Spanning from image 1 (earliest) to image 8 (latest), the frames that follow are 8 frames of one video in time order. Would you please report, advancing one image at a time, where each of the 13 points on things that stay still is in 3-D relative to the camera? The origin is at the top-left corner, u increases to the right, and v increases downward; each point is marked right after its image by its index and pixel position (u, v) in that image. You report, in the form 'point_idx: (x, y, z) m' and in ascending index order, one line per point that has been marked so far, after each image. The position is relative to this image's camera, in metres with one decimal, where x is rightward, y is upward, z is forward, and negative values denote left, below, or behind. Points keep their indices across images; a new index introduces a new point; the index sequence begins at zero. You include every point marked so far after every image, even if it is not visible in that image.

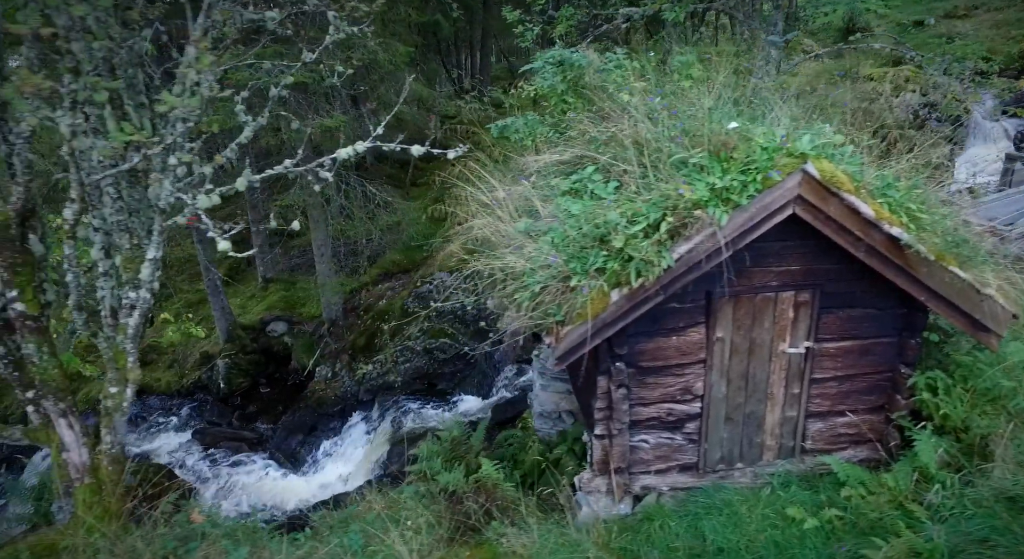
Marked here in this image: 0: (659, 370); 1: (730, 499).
0: (+1.0, -0.6, +4.7) m
1: (+1.5, -1.6, +4.8) m
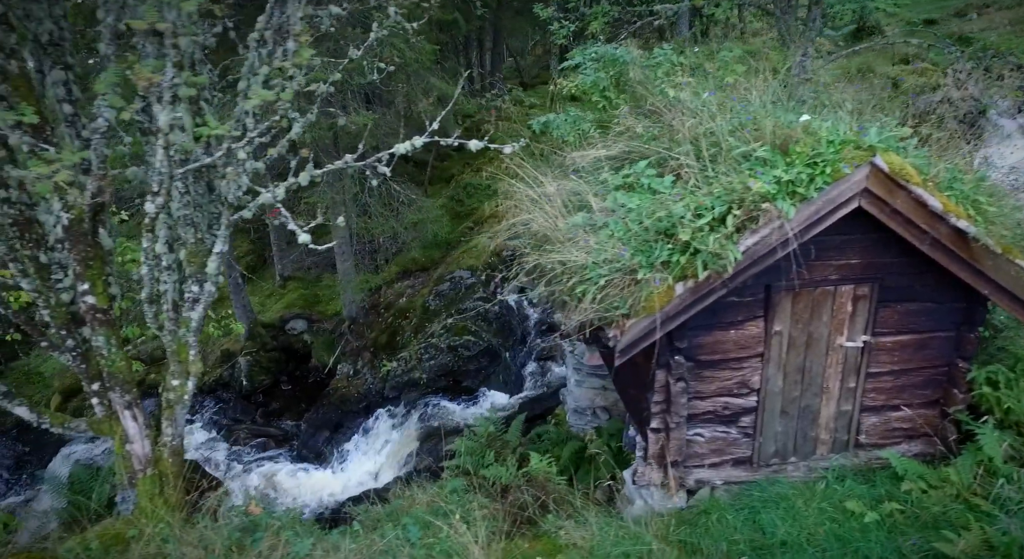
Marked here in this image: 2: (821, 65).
0: (+1.5, -0.6, +4.7) m
1: (+1.9, -1.5, +4.8) m
2: (+3.4, +2.4, +7.5) m
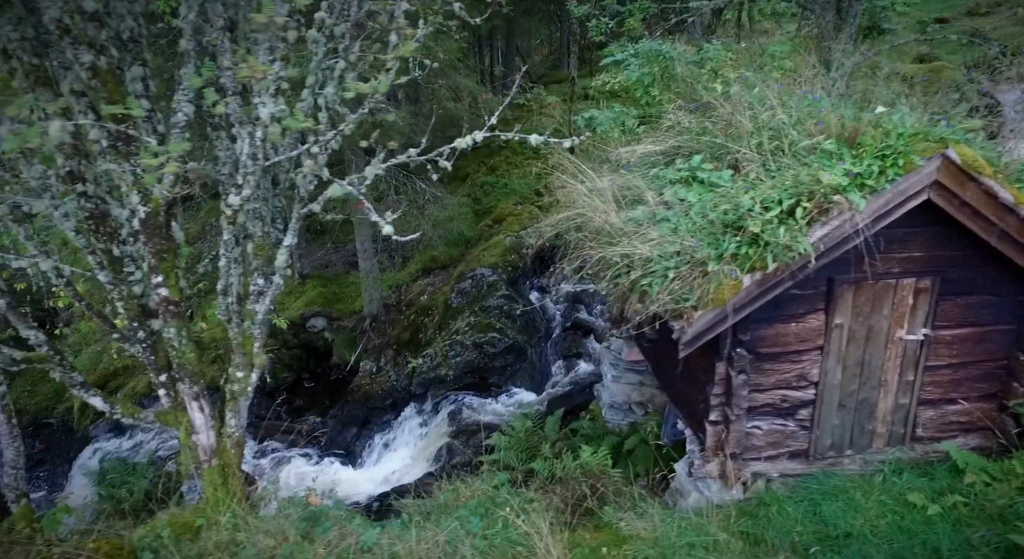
0: (+1.9, -0.5, +4.8) m
1: (+2.4, -1.5, +4.8) m
2: (+3.8, +2.4, +7.5) m
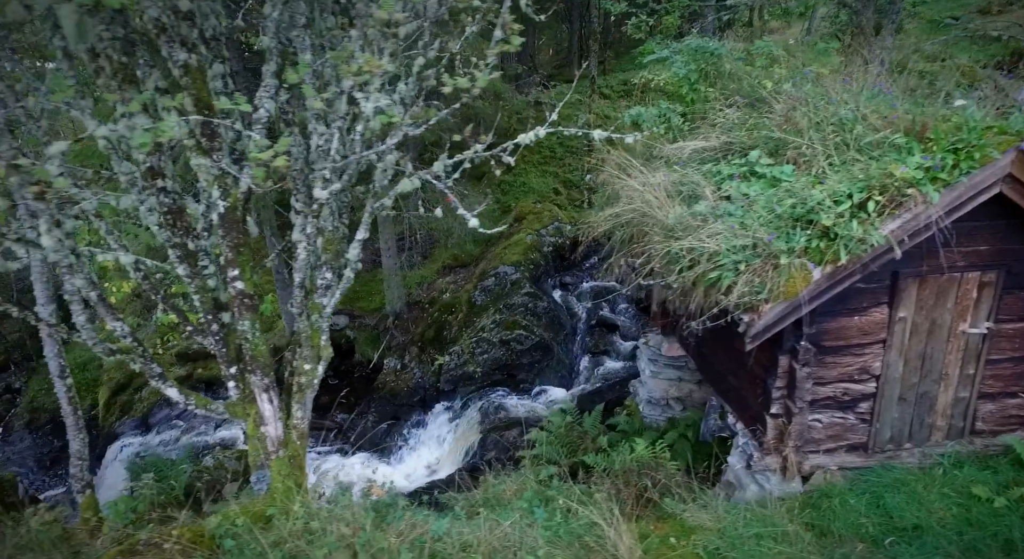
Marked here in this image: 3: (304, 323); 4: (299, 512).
0: (+2.4, -0.5, +4.8) m
1: (+2.8, -1.4, +4.9) m
2: (+4.3, +2.5, +7.5) m
3: (-1.5, -0.3, +4.8) m
4: (-1.5, -1.6, +4.6) m
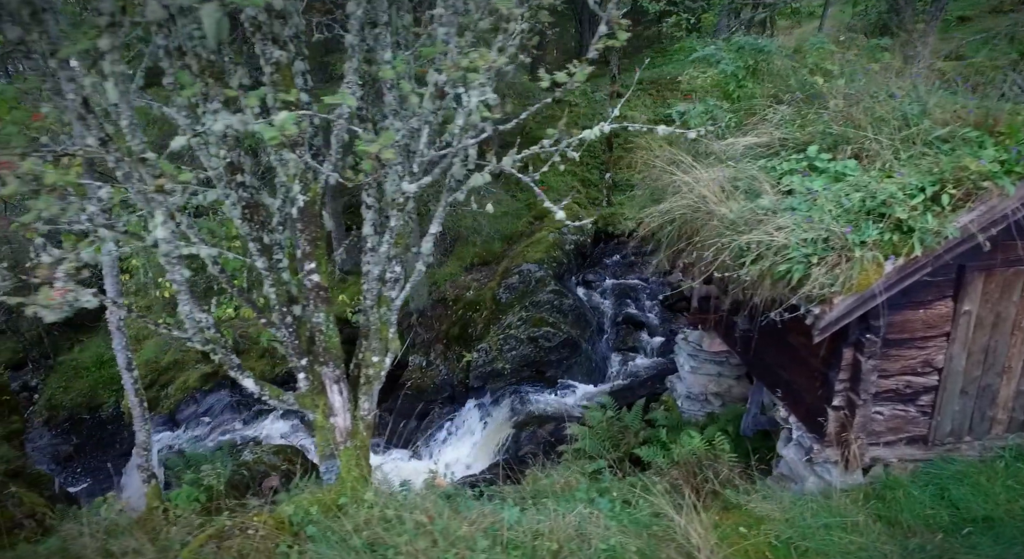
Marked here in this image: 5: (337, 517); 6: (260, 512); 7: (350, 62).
0: (+2.8, -0.5, +4.8) m
1: (+3.3, -1.4, +4.9) m
2: (+4.8, +2.5, +7.5) m
3: (-1.0, -0.3, +4.9) m
4: (-1.0, -1.6, +4.7) m
5: (-1.2, -1.6, +4.6) m
6: (-1.8, -1.6, +4.7) m
7: (-1.0, +1.3, +4.1) m
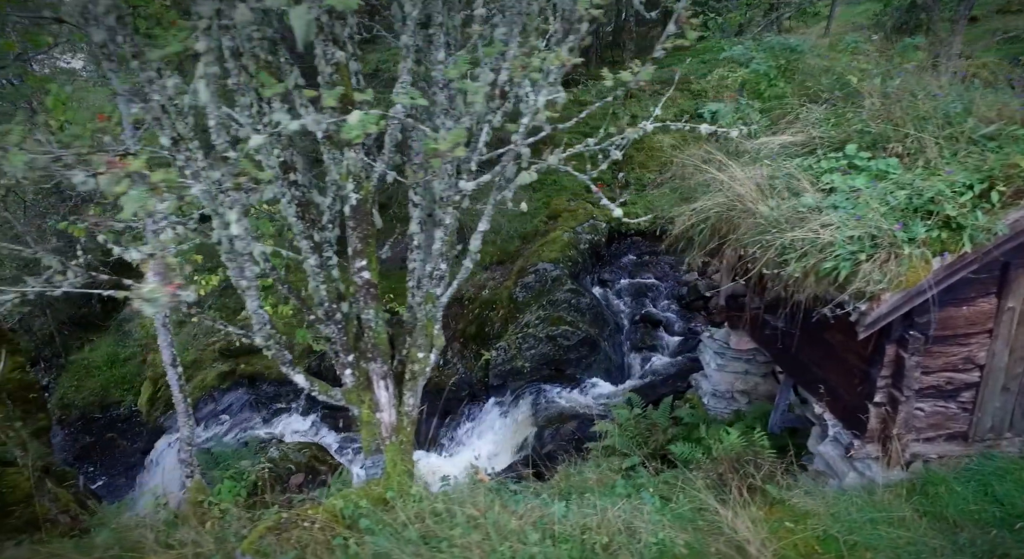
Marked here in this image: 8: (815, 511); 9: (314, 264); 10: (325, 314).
0: (+3.2, -0.4, +4.9) m
1: (+3.7, -1.4, +4.9) m
2: (+5.2, +2.6, +7.5) m
3: (-0.7, -0.2, +5.0) m
4: (-0.7, -1.5, +4.8) m
5: (-0.9, -1.6, +4.6) m
6: (-1.4, -1.6, +4.8) m
7: (-0.7, +1.3, +4.2) m
8: (+2.1, -1.6, +4.7) m
9: (-1.4, +0.1, +4.6) m
10: (-1.3, -0.2, +4.8) m
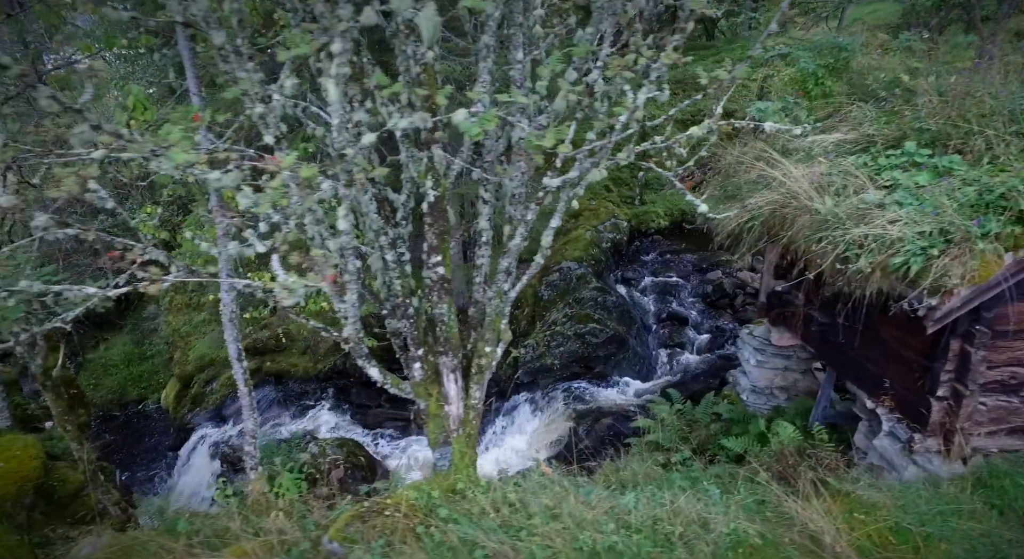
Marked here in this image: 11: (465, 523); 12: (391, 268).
0: (+3.7, -0.4, +4.9) m
1: (+4.2, -1.3, +5.0) m
2: (+5.7, +2.6, +7.5) m
3: (-0.2, -0.2, +5.1) m
4: (-0.2, -1.5, +4.9) m
5: (-0.4, -1.6, +4.7) m
6: (-0.9, -1.6, +4.9) m
7: (-0.2, +1.4, +4.3) m
8: (+2.6, -1.6, +4.8) m
9: (-0.9, +0.1, +4.7) m
10: (-0.8, -0.2, +4.9) m
11: (-0.3, -1.6, +4.3) m
12: (-0.9, +0.1, +4.8) m
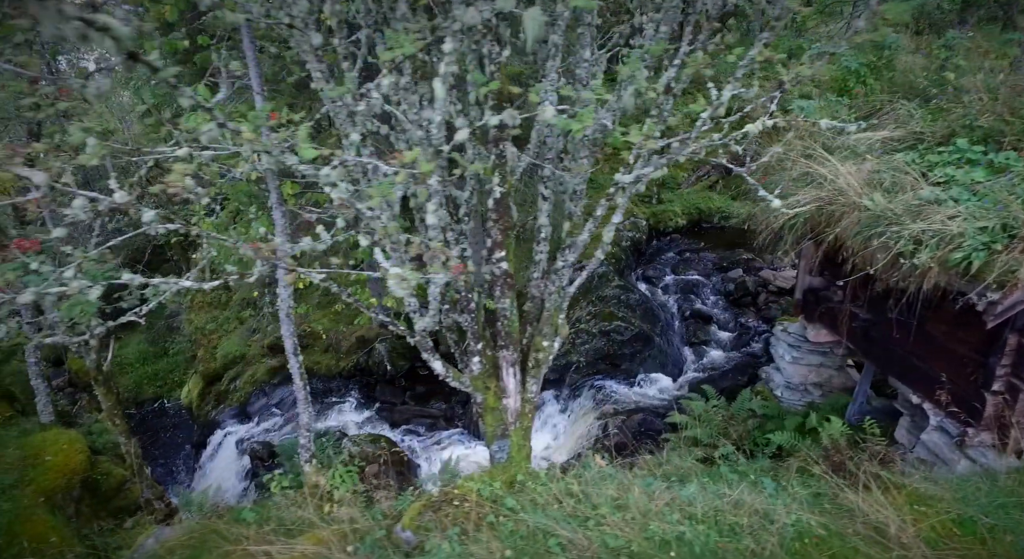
0: (+4.1, -0.4, +5.0) m
1: (+4.6, -1.3, +5.0) m
2: (+6.2, +2.6, +7.5) m
3: (+0.3, -0.2, +5.2) m
4: (+0.3, -1.5, +5.0) m
5: (+0.1, -1.5, +4.8) m
6: (-0.5, -1.6, +5.0) m
7: (+0.3, +1.4, +4.3) m
8: (+3.1, -1.6, +4.8) m
9: (-0.4, +0.2, +4.8) m
10: (-0.4, -0.2, +5.0) m
11: (+0.1, -1.5, +4.4) m
12: (-0.4, +0.1, +4.9) m
